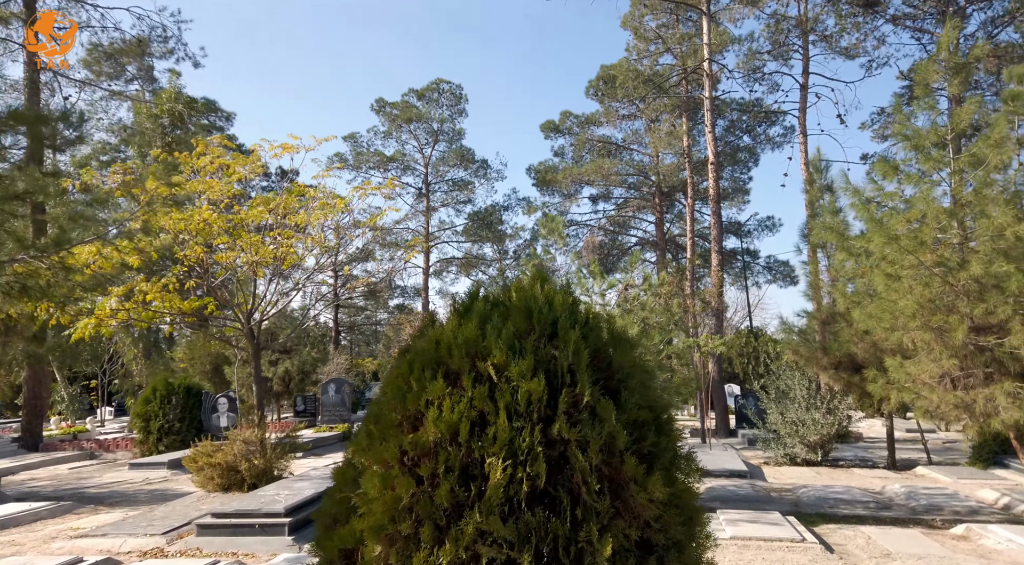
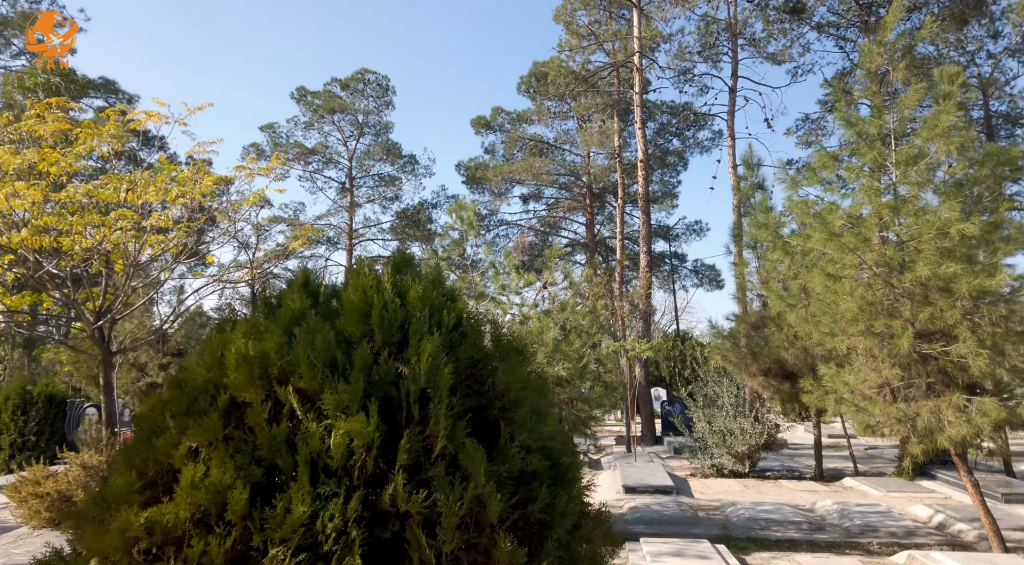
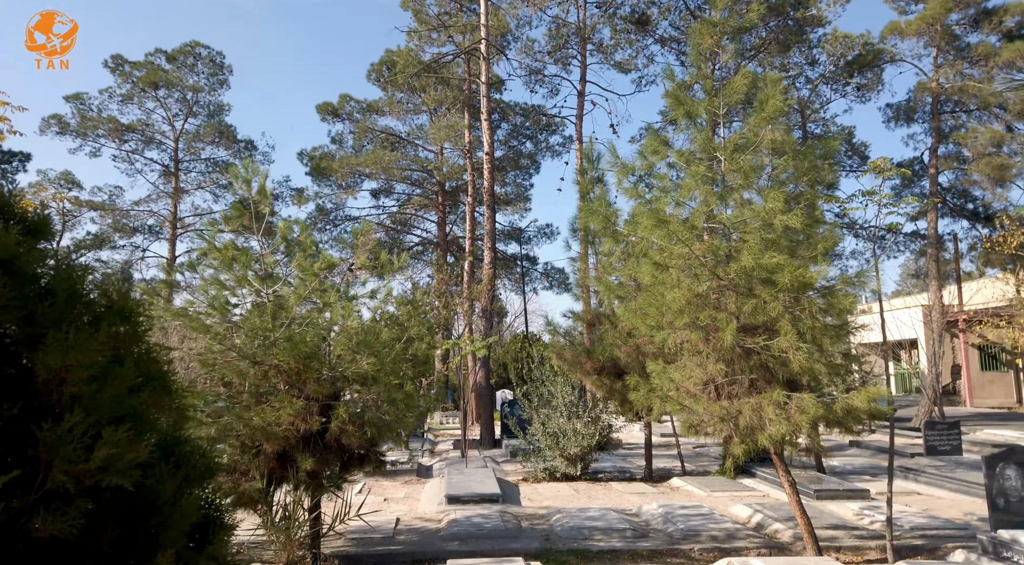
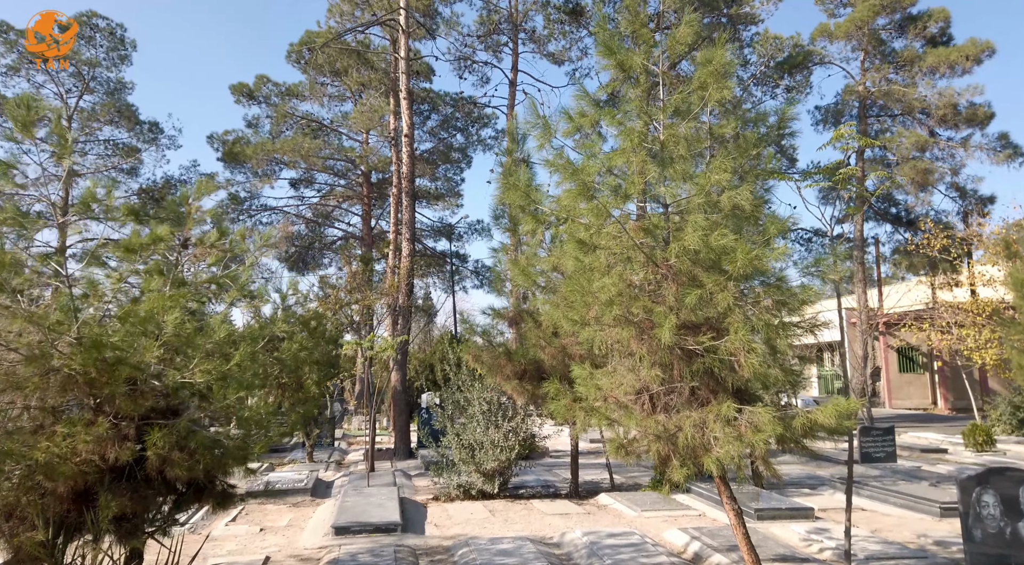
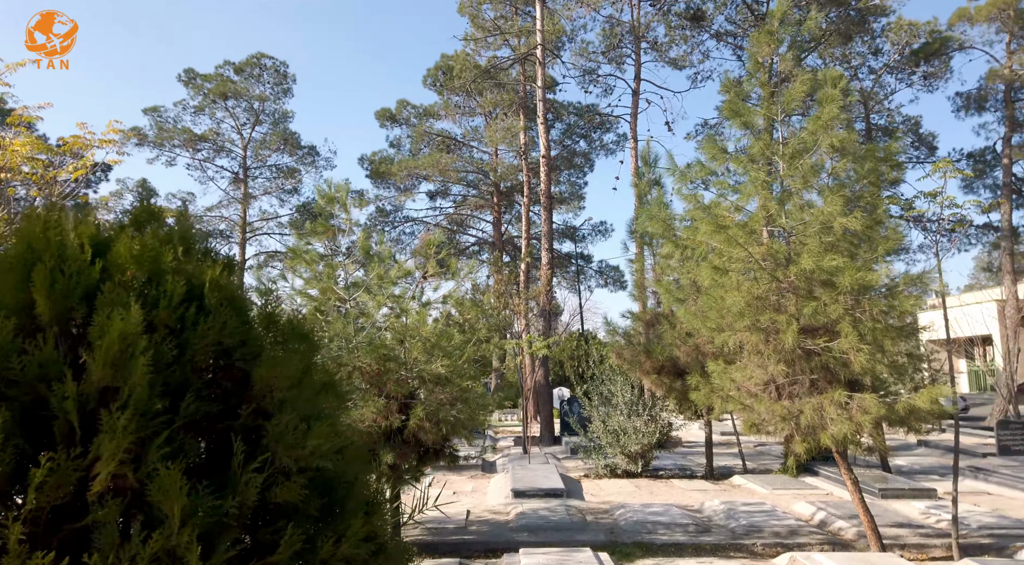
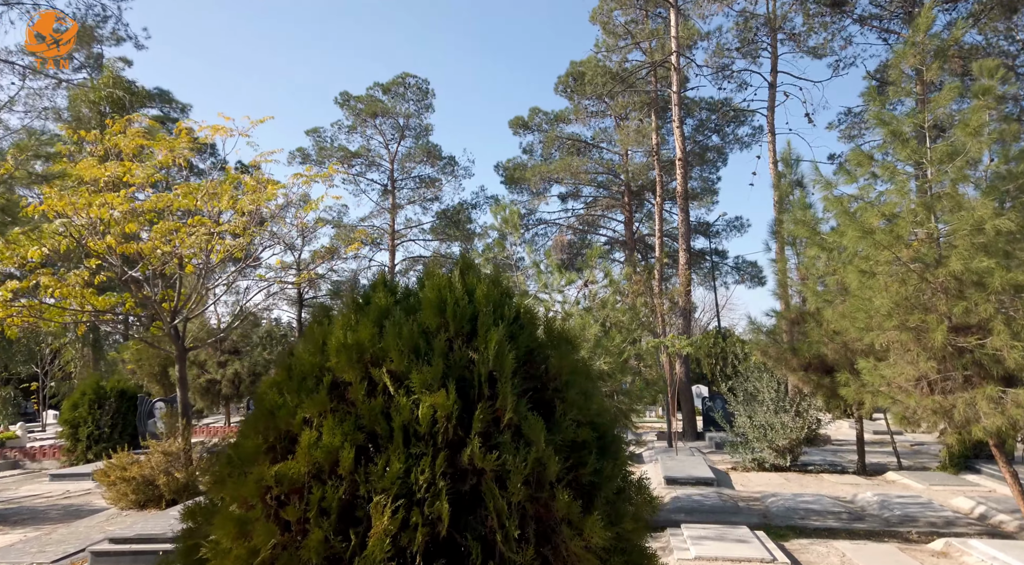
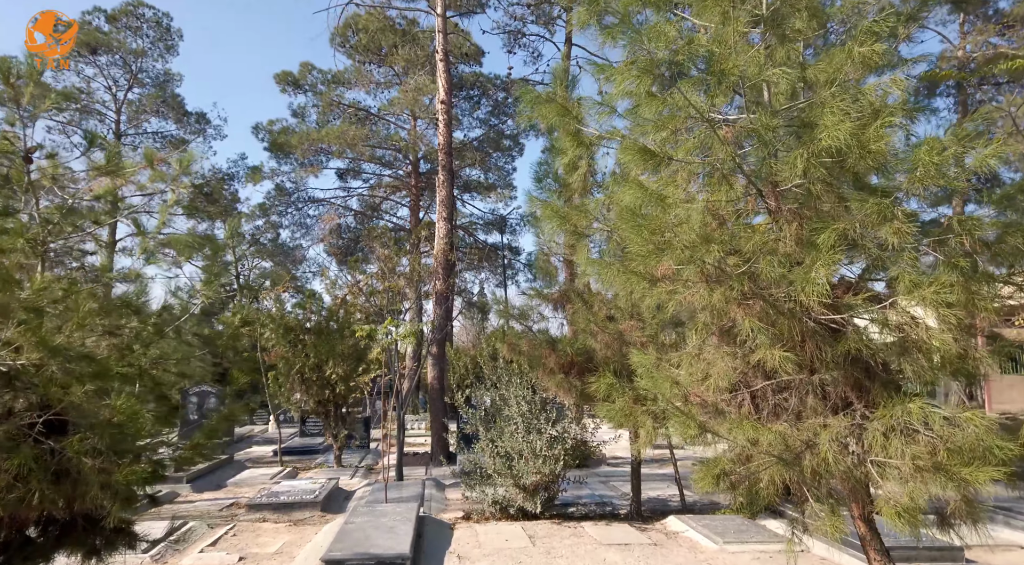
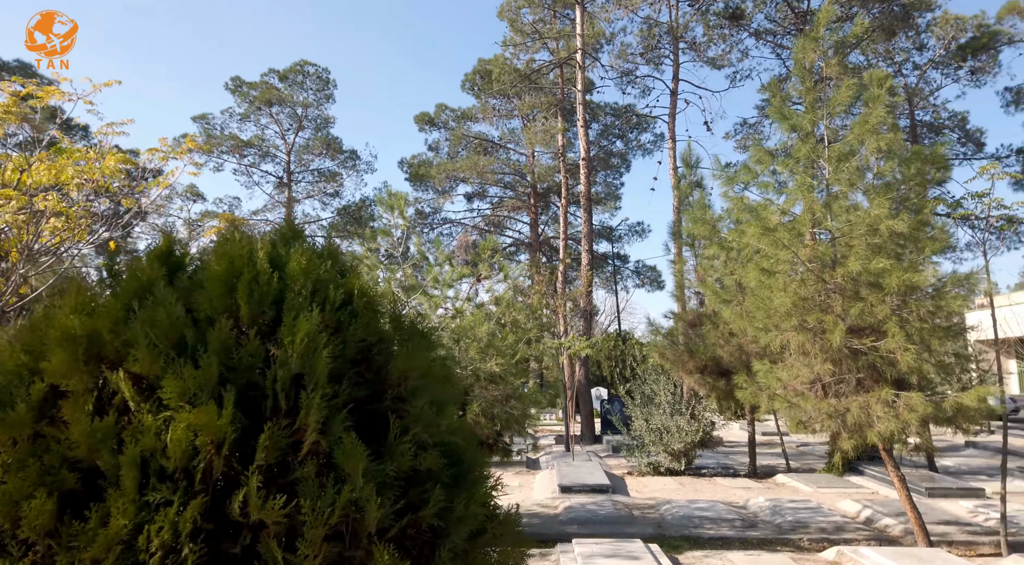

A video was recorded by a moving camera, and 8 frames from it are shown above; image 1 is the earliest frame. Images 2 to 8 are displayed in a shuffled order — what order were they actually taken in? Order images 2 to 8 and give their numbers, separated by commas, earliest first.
6, 2, 8, 5, 3, 4, 7
